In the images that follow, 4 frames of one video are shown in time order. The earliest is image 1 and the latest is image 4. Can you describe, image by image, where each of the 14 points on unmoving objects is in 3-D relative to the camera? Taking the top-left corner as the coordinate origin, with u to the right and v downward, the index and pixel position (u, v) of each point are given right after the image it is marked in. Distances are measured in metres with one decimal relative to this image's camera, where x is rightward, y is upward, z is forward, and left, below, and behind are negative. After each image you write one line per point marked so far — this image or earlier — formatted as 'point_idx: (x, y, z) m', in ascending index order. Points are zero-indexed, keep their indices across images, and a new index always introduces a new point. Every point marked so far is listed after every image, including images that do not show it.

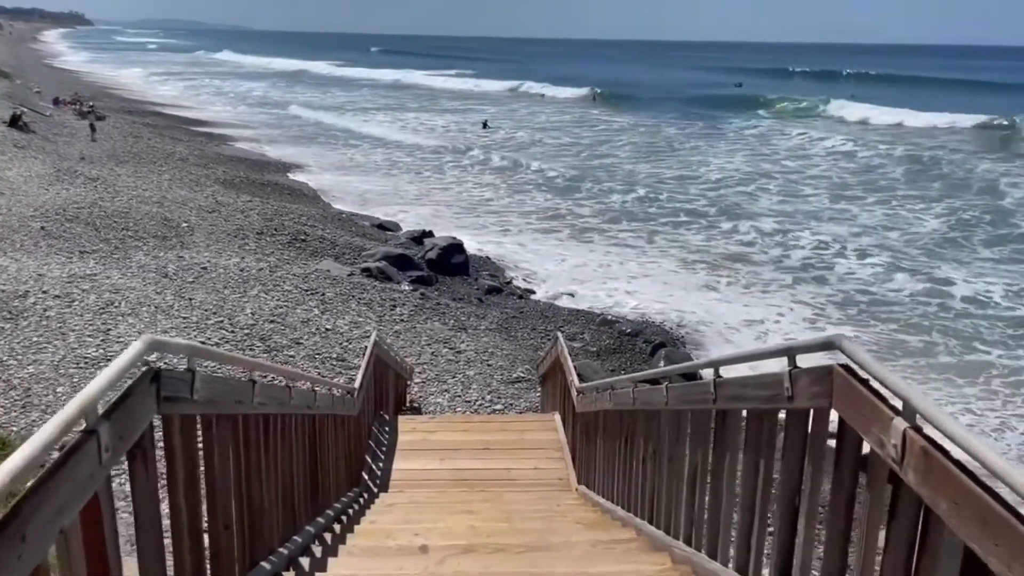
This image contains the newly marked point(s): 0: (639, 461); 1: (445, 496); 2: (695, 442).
0: (+0.6, -0.8, +4.0) m
1: (-0.4, -1.4, +5.4) m
2: (+0.7, -0.6, +3.0) m
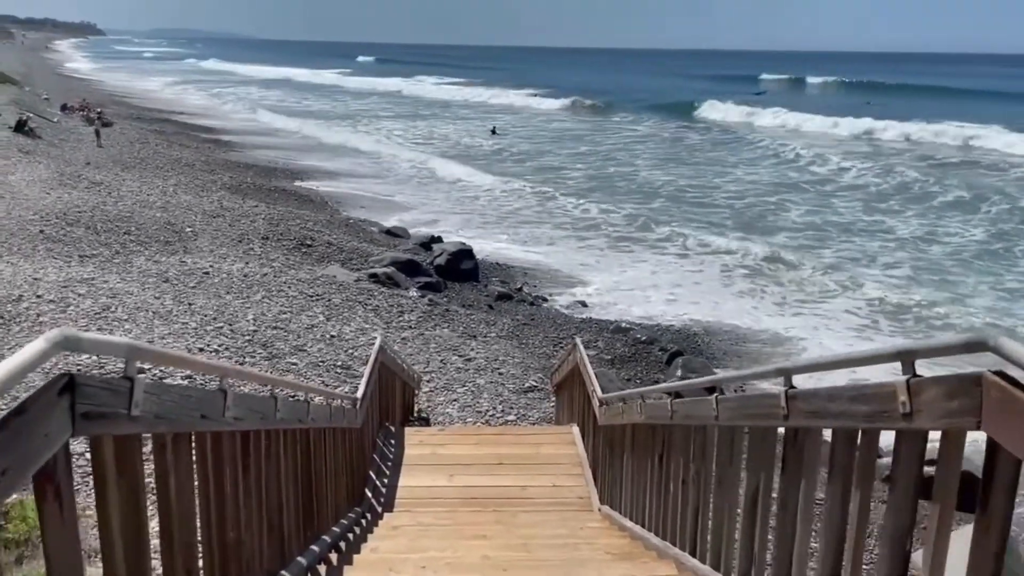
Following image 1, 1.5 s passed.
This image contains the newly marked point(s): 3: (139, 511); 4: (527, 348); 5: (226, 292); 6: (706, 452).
0: (+0.7, -0.8, +3.5) m
1: (-0.3, -1.4, +5.0) m
2: (+0.8, -0.5, +2.6) m
3: (-0.8, -0.5, +1.7) m
4: (+0.2, -1.0, +13.4) m
5: (-4.5, -0.1, +12.9) m
6: (+0.7, -0.6, +3.1) m
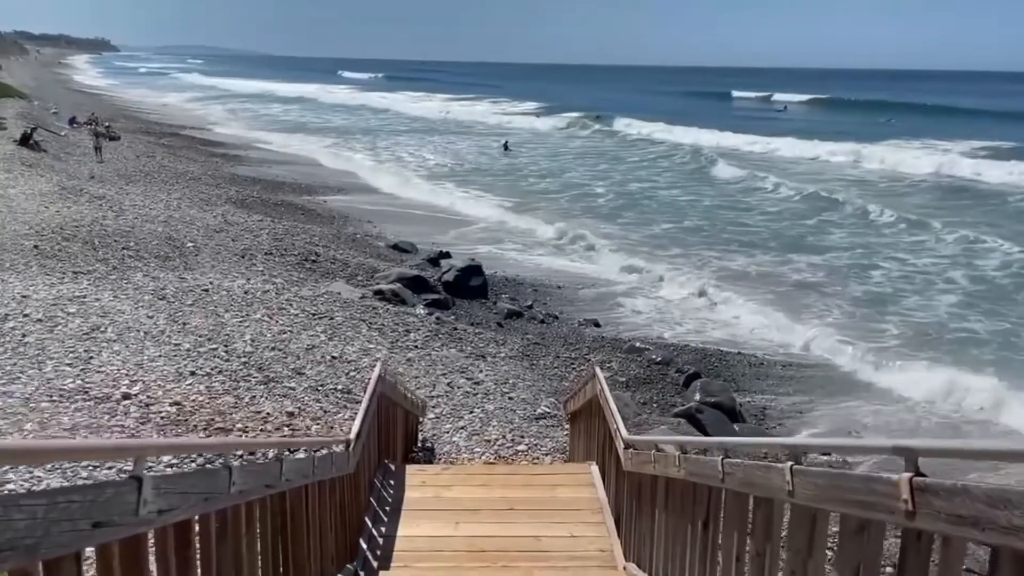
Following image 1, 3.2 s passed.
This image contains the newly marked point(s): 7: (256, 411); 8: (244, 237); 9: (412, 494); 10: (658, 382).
0: (+0.8, -1.0, +2.9) m
1: (-0.3, -1.5, +4.3) m
2: (+0.8, -0.6, +2.0) m
3: (-0.7, -0.5, +1.1) m
4: (+0.4, -1.3, +12.8) m
5: (-4.3, -0.3, +12.3) m
6: (+0.8, -0.7, +2.5) m
7: (-2.6, -1.3, +8.5) m
8: (-6.0, +1.1, +18.3) m
9: (-0.7, -1.4, +5.7) m
10: (+2.3, -1.5, +13.2) m
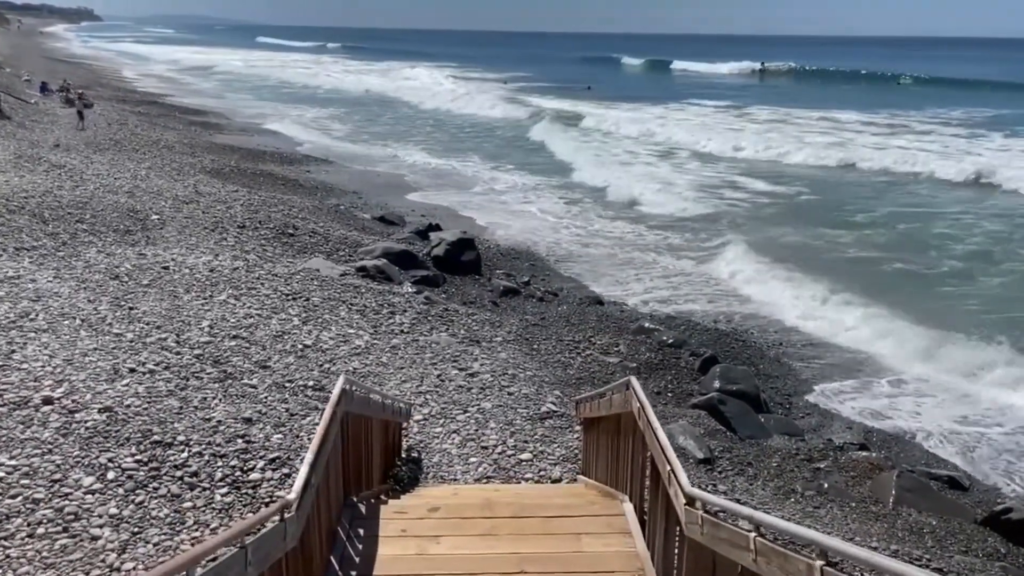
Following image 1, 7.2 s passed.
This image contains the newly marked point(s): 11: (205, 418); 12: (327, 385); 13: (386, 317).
0: (+0.8, -1.0, +1.5) m
1: (-0.2, -1.5, +2.9) m
2: (+0.9, -0.7, +0.5) m
3: (-0.6, -0.6, -0.3) m
4: (+0.4, -0.9, +11.4) m
5: (-4.3, 0.0, +10.8) m
6: (+0.9, -0.7, +1.1) m
7: (-2.6, -1.1, +7.1) m
8: (-6.1, +1.6, +16.8) m
9: (-0.6, -1.3, +4.3) m
10: (+2.3, -1.2, +11.8) m
11: (-2.6, -1.1, +7.1) m
12: (-1.9, -1.0, +8.4) m
13: (-1.8, -0.4, +11.4) m
